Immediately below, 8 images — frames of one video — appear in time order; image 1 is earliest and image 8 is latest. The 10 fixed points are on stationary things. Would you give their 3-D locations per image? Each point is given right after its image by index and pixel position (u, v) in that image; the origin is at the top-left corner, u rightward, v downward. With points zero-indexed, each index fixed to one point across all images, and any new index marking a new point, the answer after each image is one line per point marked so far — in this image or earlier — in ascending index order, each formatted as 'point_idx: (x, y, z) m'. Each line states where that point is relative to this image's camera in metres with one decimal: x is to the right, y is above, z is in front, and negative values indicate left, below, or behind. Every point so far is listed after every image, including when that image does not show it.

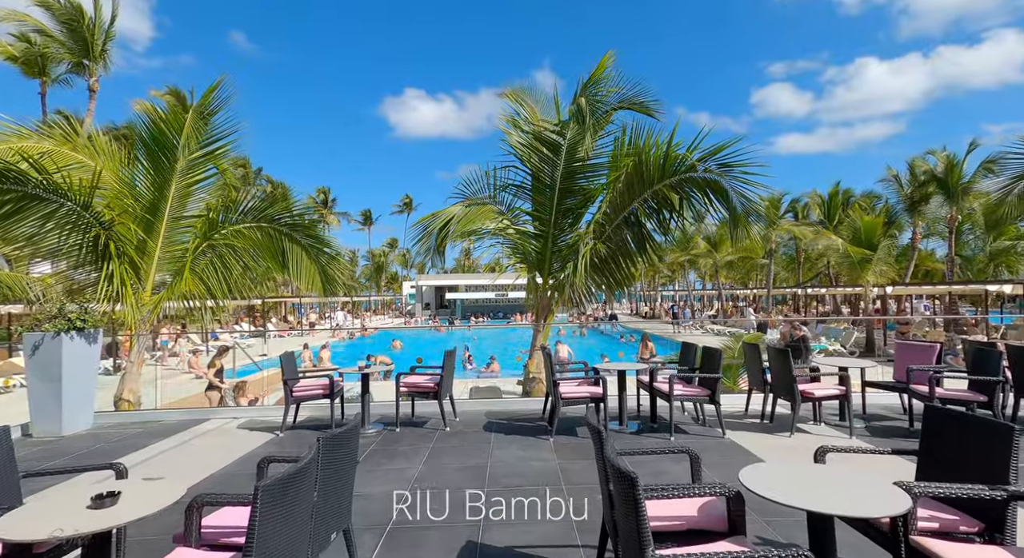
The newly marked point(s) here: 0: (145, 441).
0: (-3.9, -1.7, +5.5) m
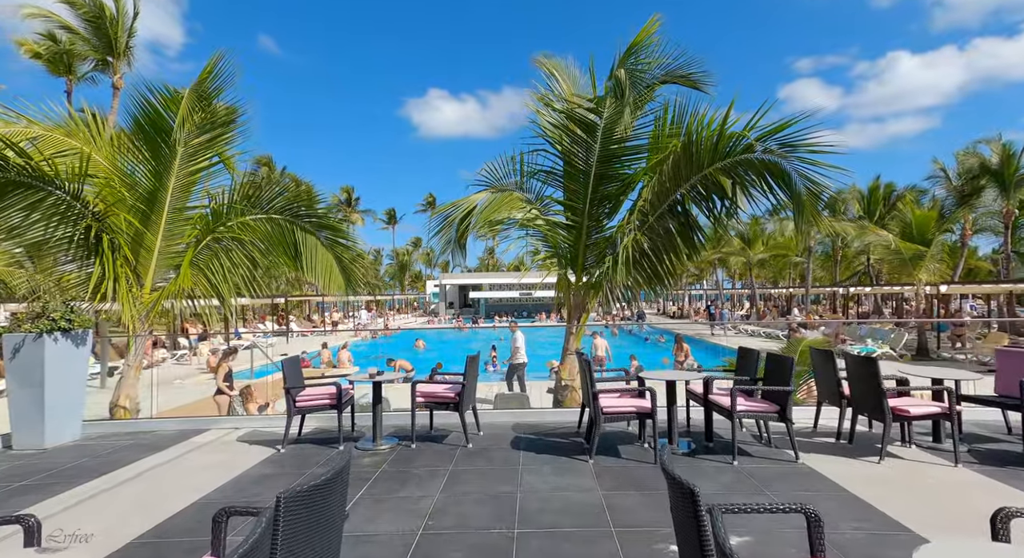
0: (-3.6, -1.7, +5.0) m
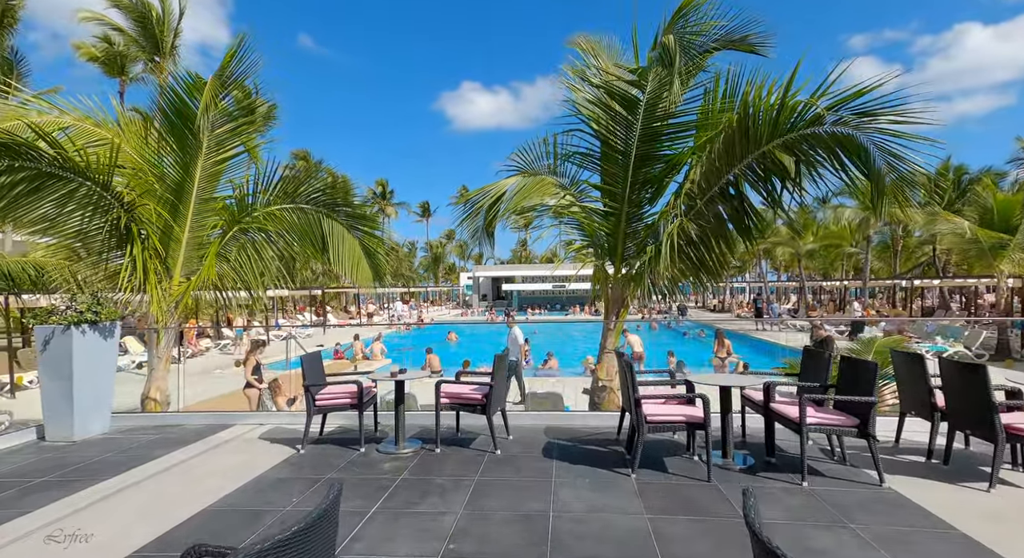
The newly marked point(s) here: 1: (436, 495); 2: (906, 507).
0: (-3.3, -1.6, +4.8) m
1: (-0.5, -1.5, +3.5) m
2: (+2.3, -1.3, +3.0) m
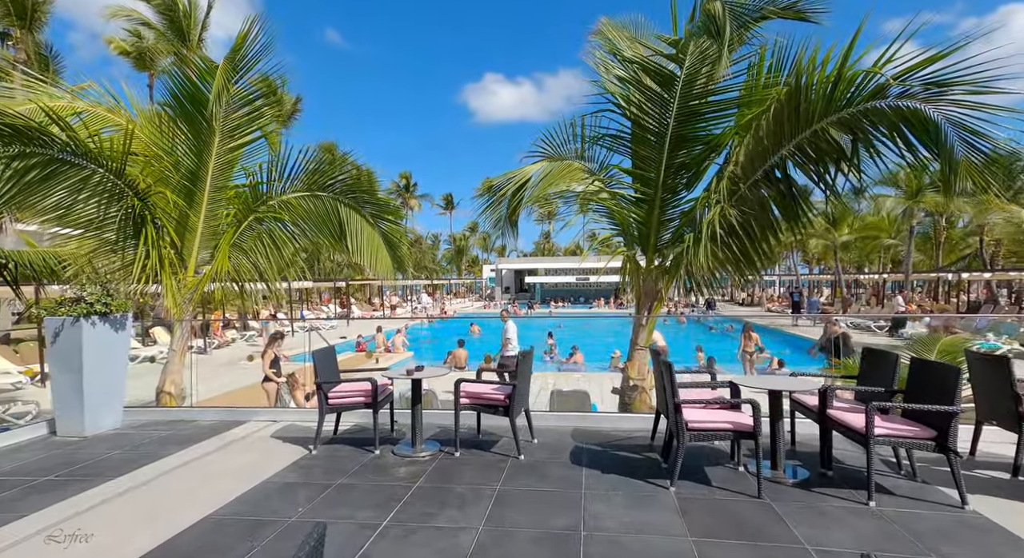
0: (-3.1, -1.5, +4.7) m
1: (-0.4, -1.4, +3.2) m
2: (+2.4, -1.3, +2.6) m
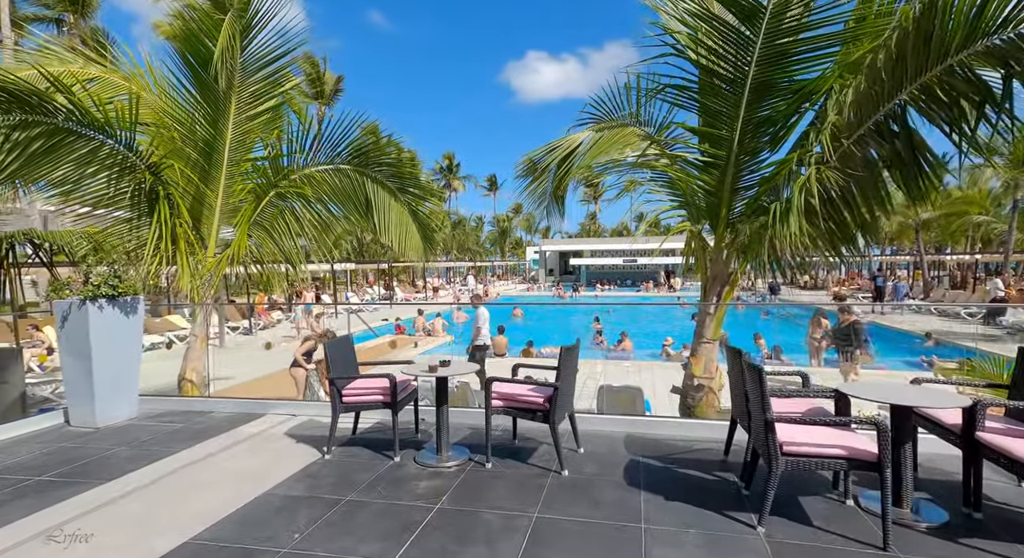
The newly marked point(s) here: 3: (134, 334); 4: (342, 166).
0: (-2.8, -1.4, +4.3) m
1: (-0.2, -1.3, +2.6) m
2: (+2.6, -1.2, +1.7) m
3: (-3.6, -0.5, +4.9) m
4: (-2.0, +1.3, +6.1) m
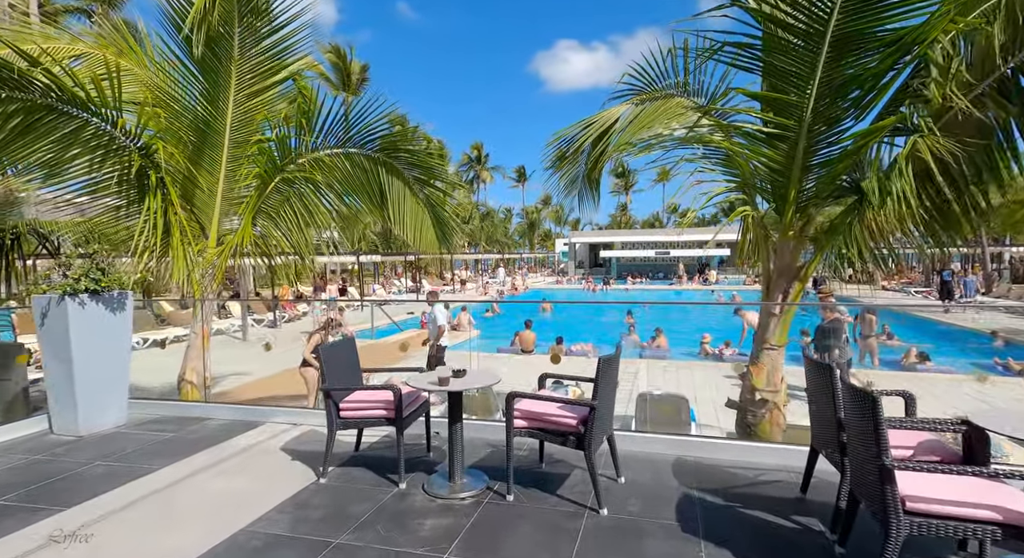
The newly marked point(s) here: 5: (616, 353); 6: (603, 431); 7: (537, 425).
0: (-2.6, -1.3, +3.8) m
1: (-0.1, -1.3, +2.0) m
2: (+2.6, -1.2, +1.0) m
3: (-3.4, -0.5, +4.5) m
4: (-1.7, +1.4, +5.6) m
5: (+0.6, -0.4, +3.0) m
6: (+0.5, -0.9, +2.9) m
7: (+0.1, -0.8, +2.9) m
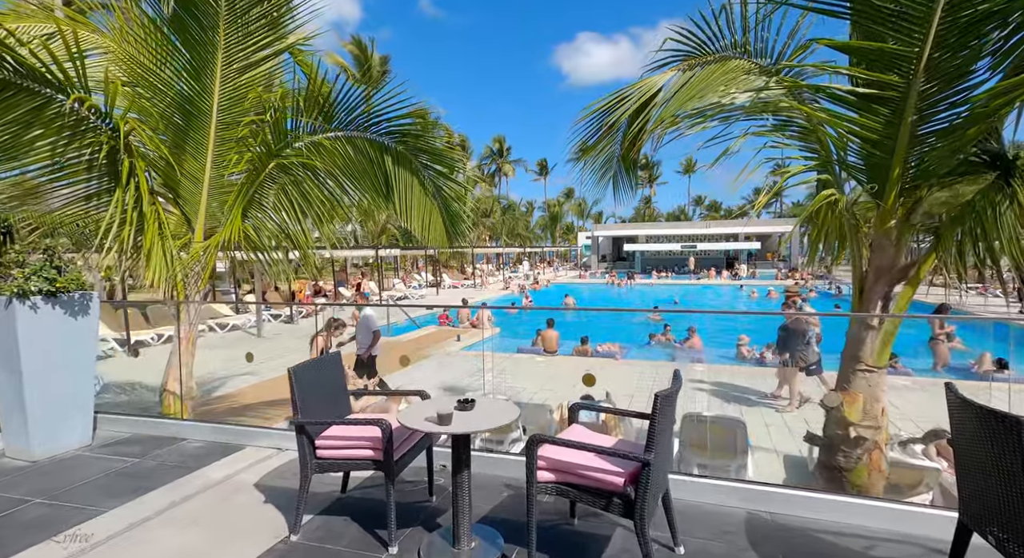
0: (-2.5, -1.3, +3.2) m
1: (0.0, -1.3, +1.2) m
2: (+2.6, -1.3, +0.1) m
3: (-3.2, -0.5, +3.9) m
4: (-1.5, +1.4, +4.9) m
5: (+0.7, -0.5, +2.3) m
6: (+0.6, -0.9, +2.1) m
7: (+0.2, -0.9, +2.2) m
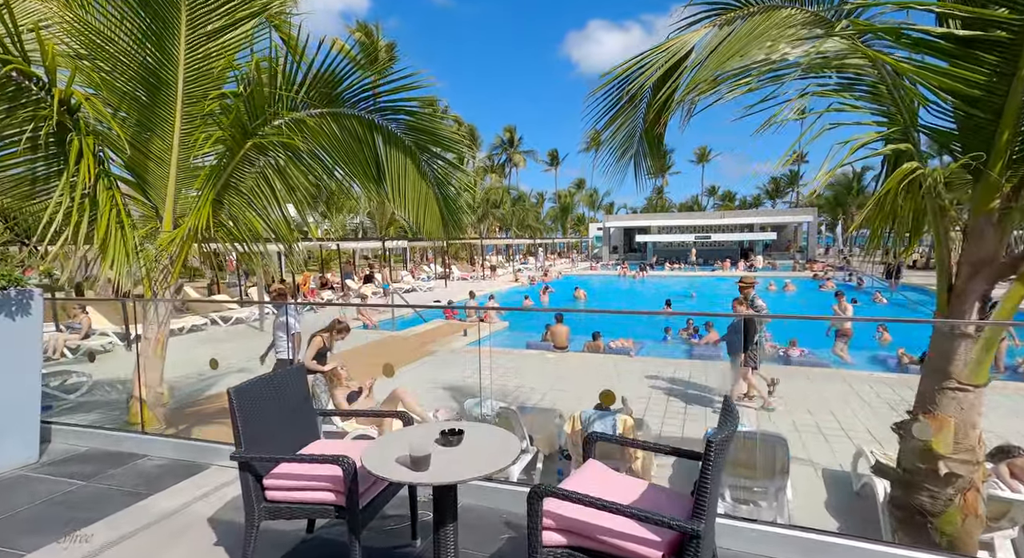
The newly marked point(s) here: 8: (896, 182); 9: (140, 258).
0: (-2.4, -1.3, +2.7) m
1: (0.0, -1.3, +0.7) m
2: (+2.6, -1.3, -0.5) m
3: (-3.2, -0.4, +3.4) m
4: (-1.5, +1.5, +4.3) m
5: (+0.7, -0.4, +1.7) m
6: (+0.6, -0.9, +1.6) m
7: (+0.2, -0.8, +1.7) m
8: (+1.9, +0.5, +2.6) m
9: (-3.0, +0.2, +4.1) m
